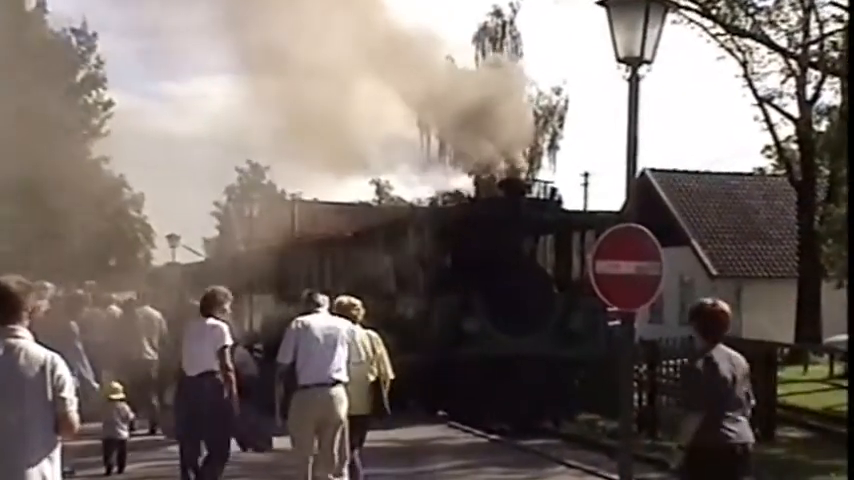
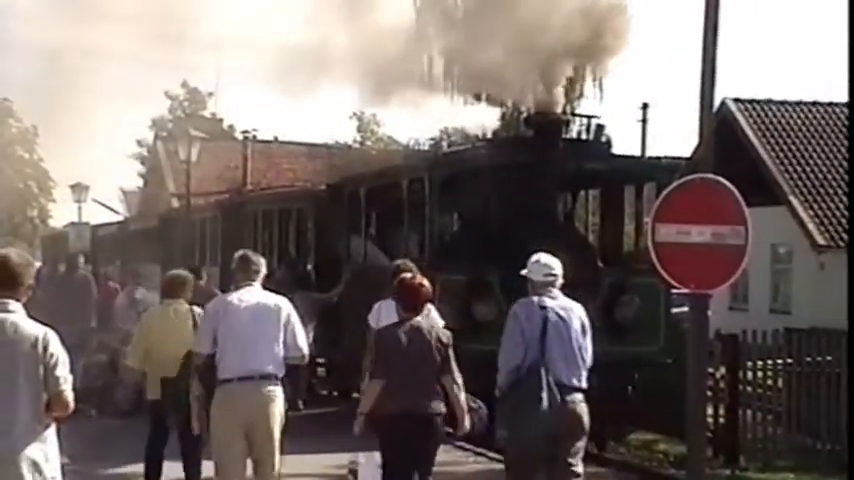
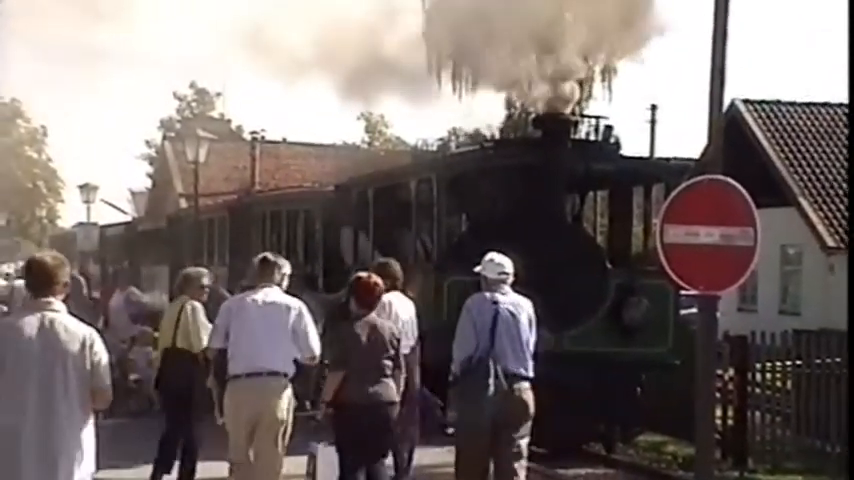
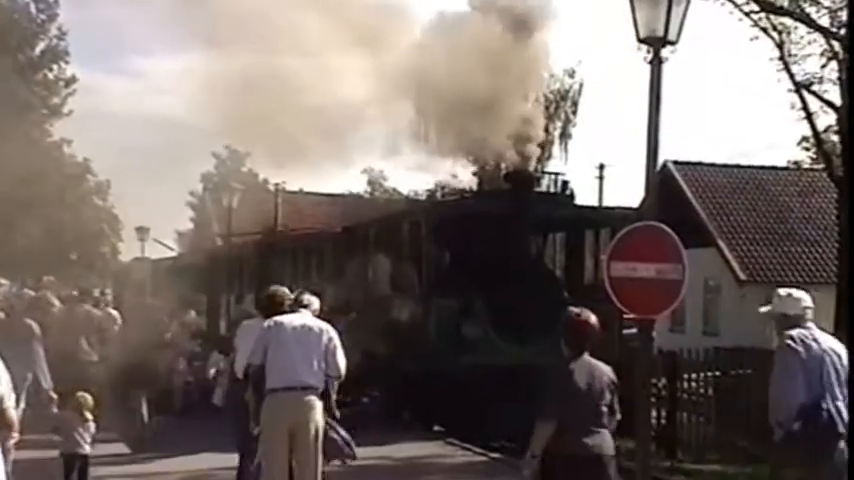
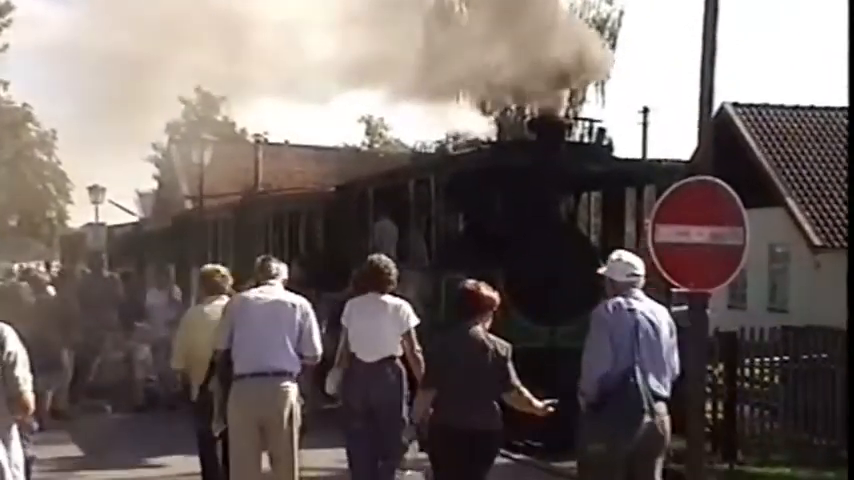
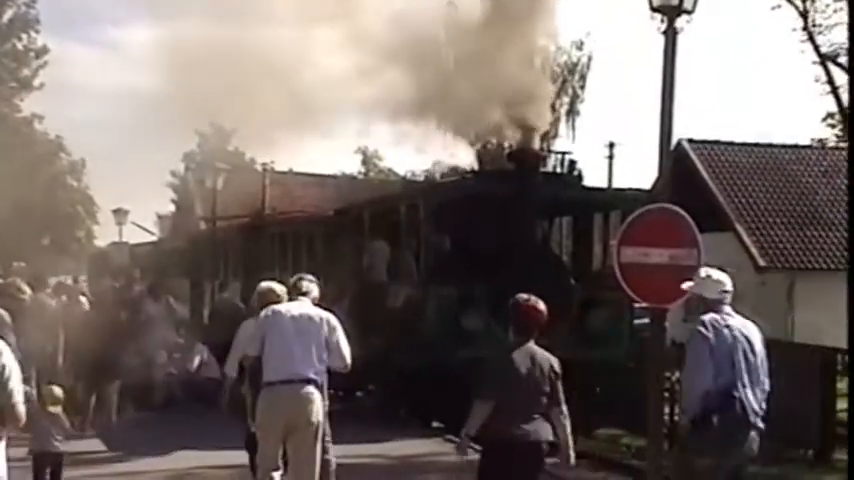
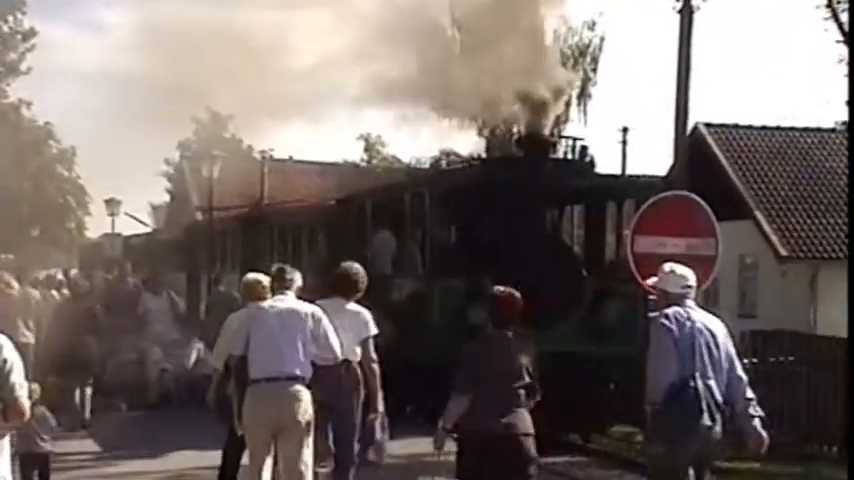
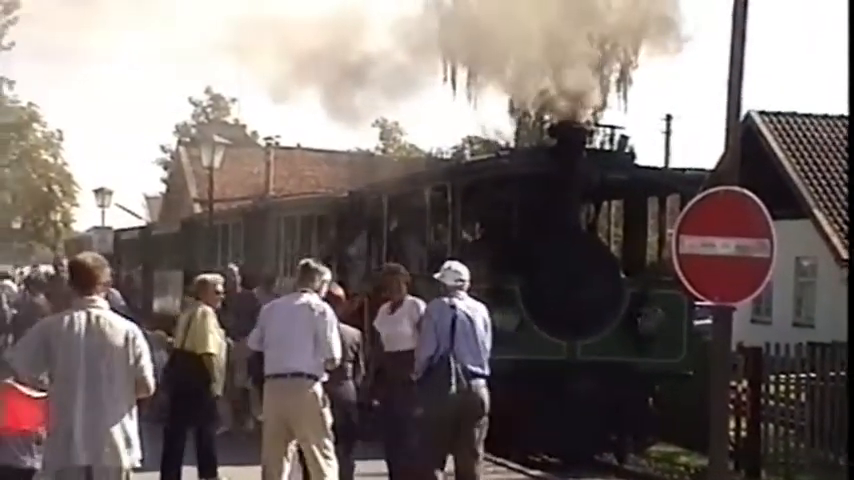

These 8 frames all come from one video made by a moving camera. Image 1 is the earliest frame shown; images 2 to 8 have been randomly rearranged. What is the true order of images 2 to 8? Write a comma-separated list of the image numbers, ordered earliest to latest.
4, 6, 7, 5, 2, 3, 8
